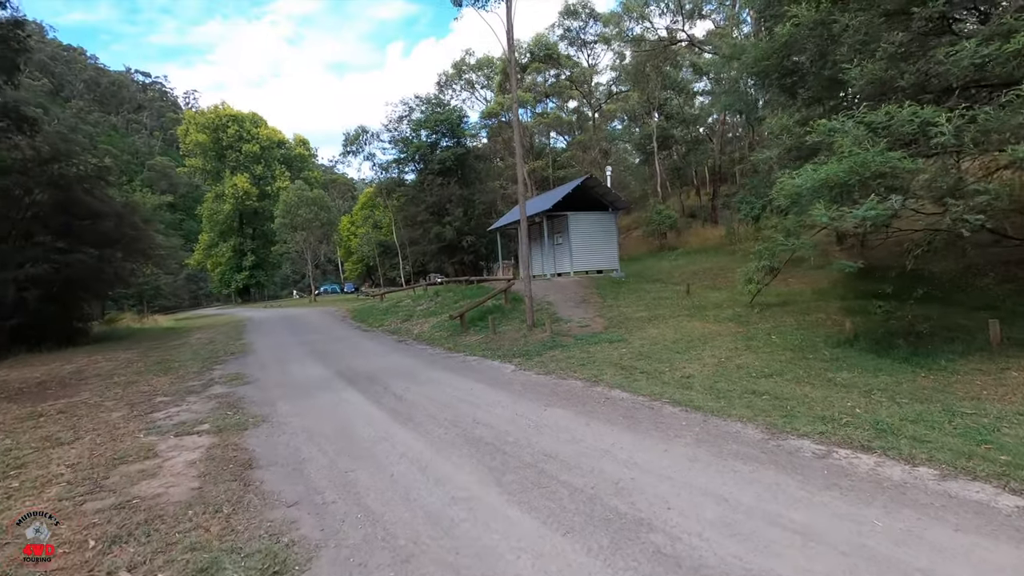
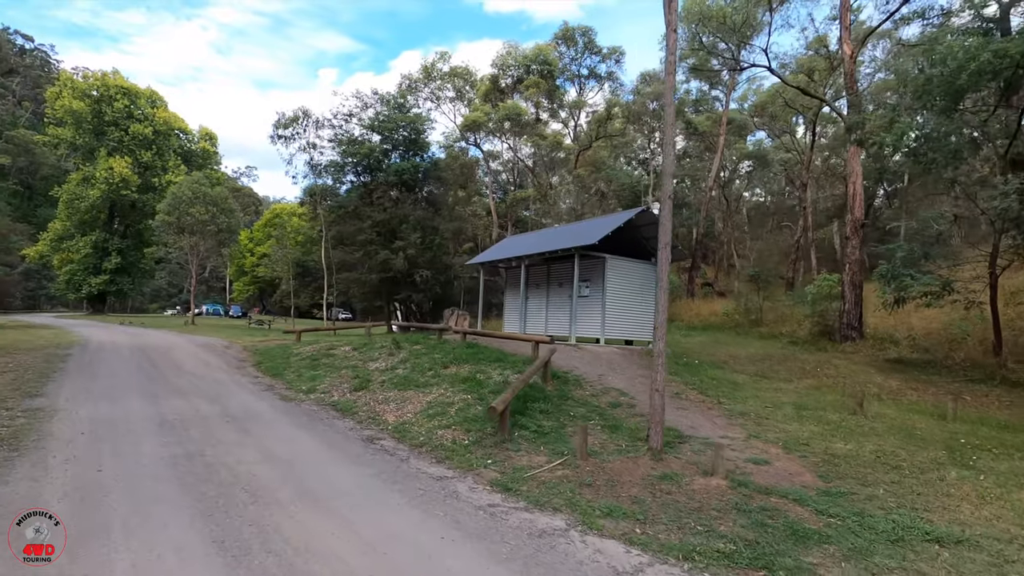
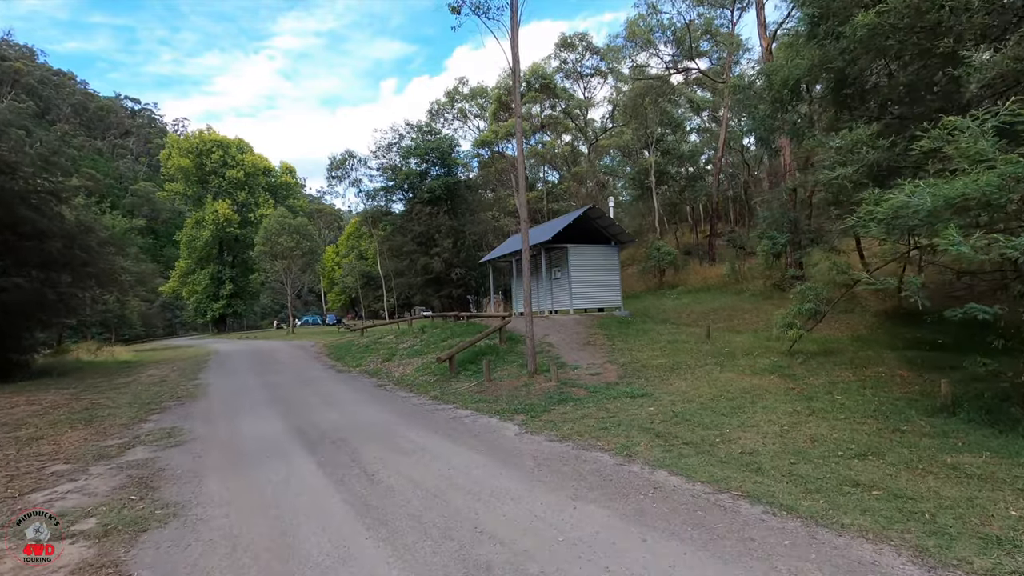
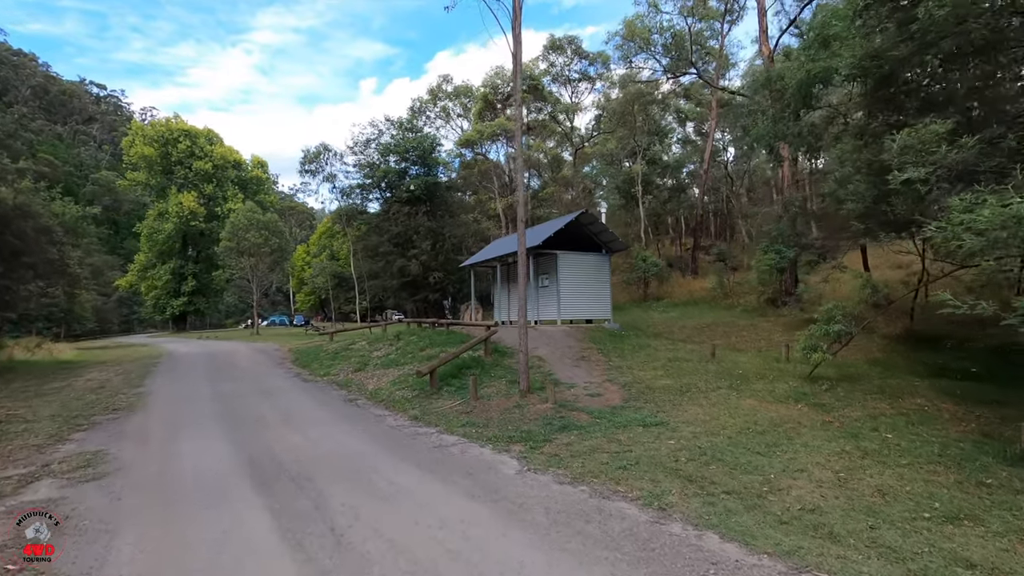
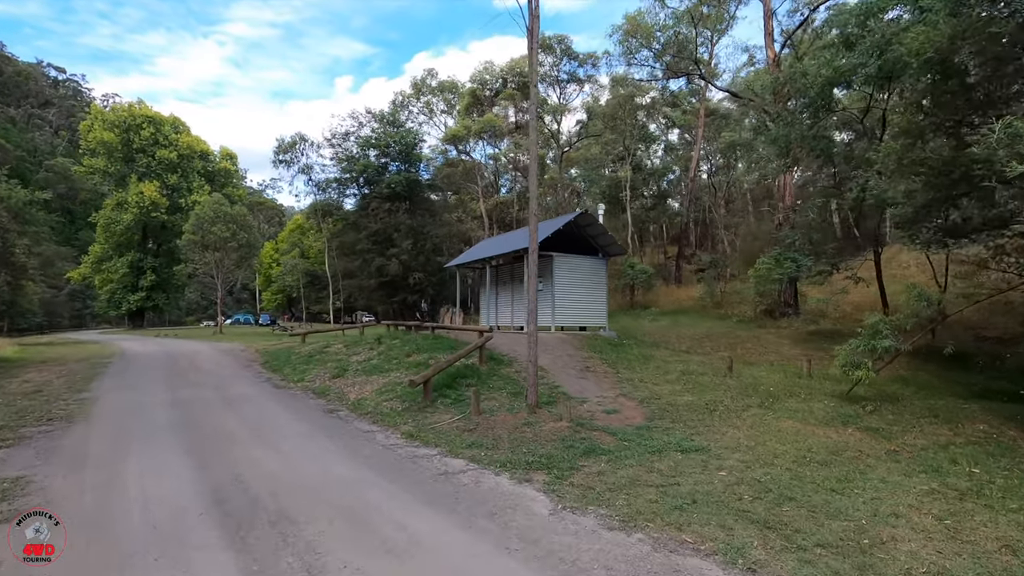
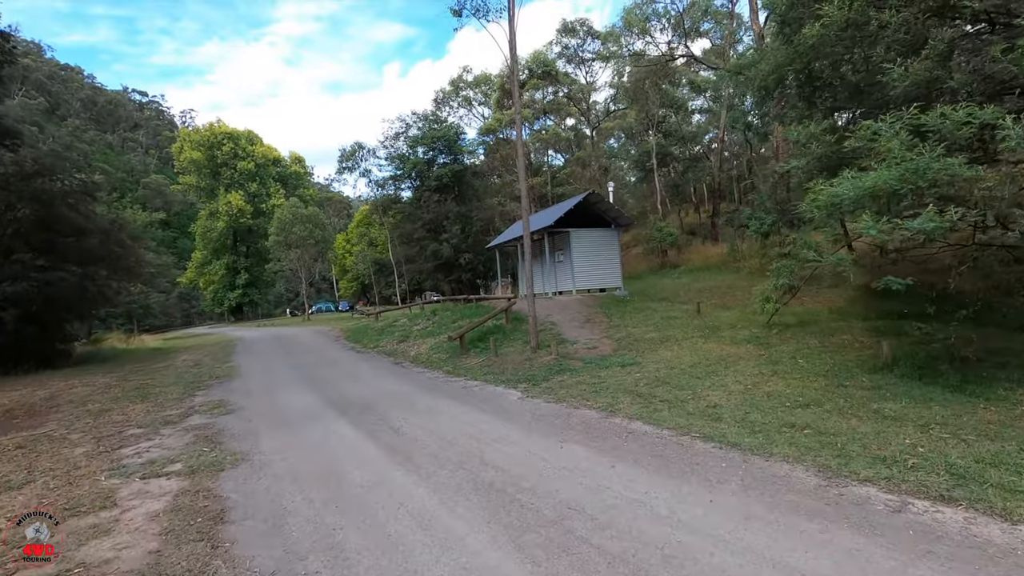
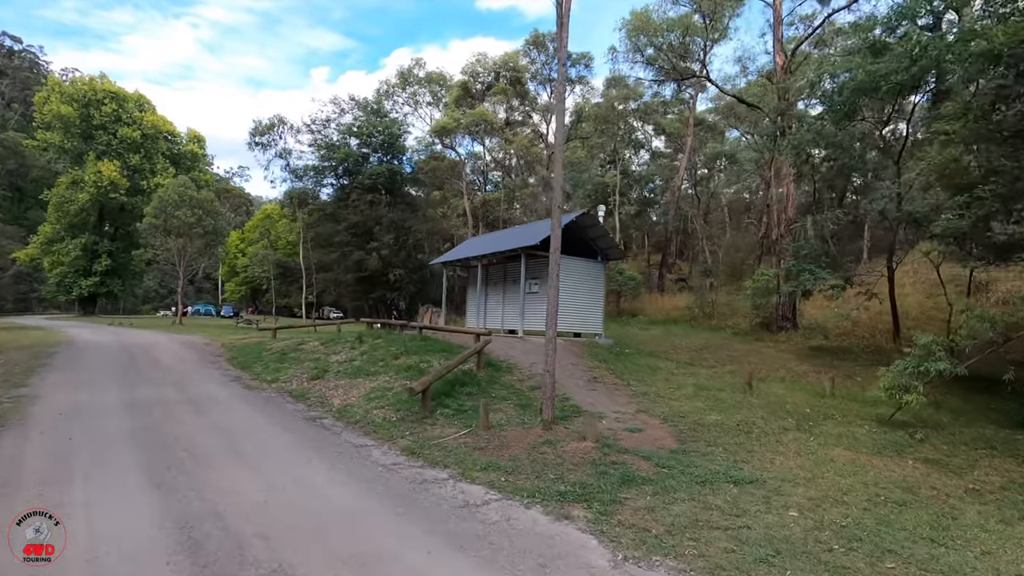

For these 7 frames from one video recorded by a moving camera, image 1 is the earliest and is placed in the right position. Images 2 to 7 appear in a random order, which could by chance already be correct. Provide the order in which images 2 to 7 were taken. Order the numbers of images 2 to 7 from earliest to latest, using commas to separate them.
6, 3, 4, 5, 7, 2
